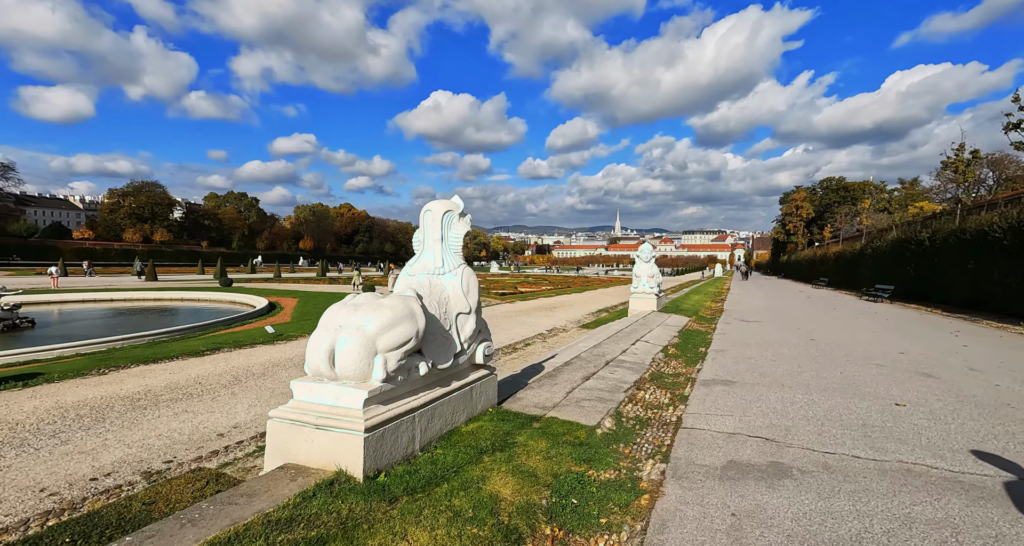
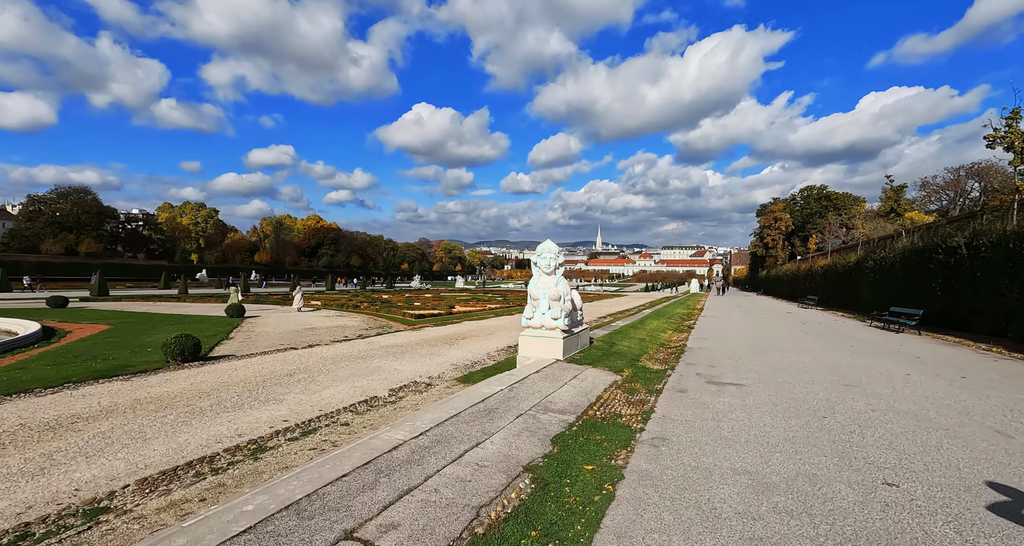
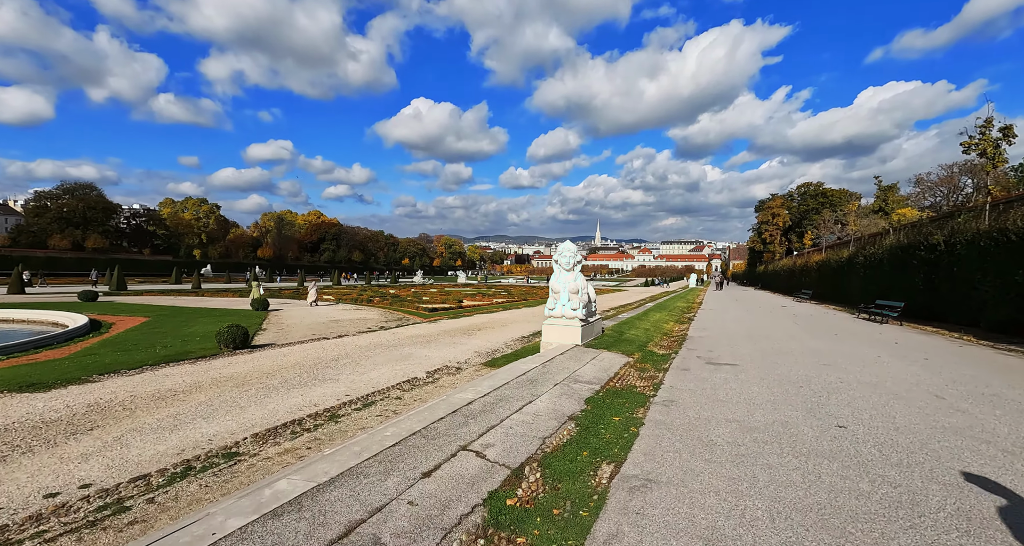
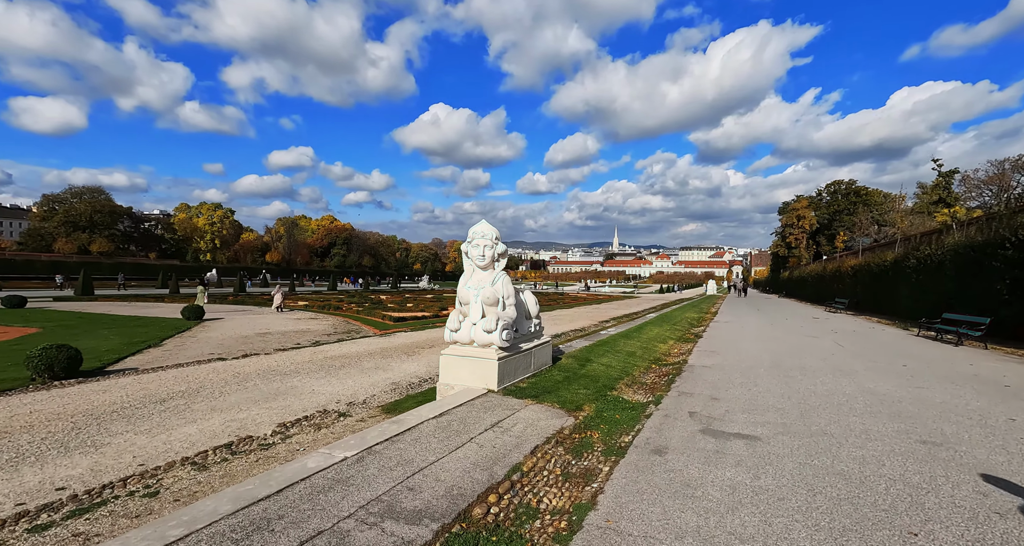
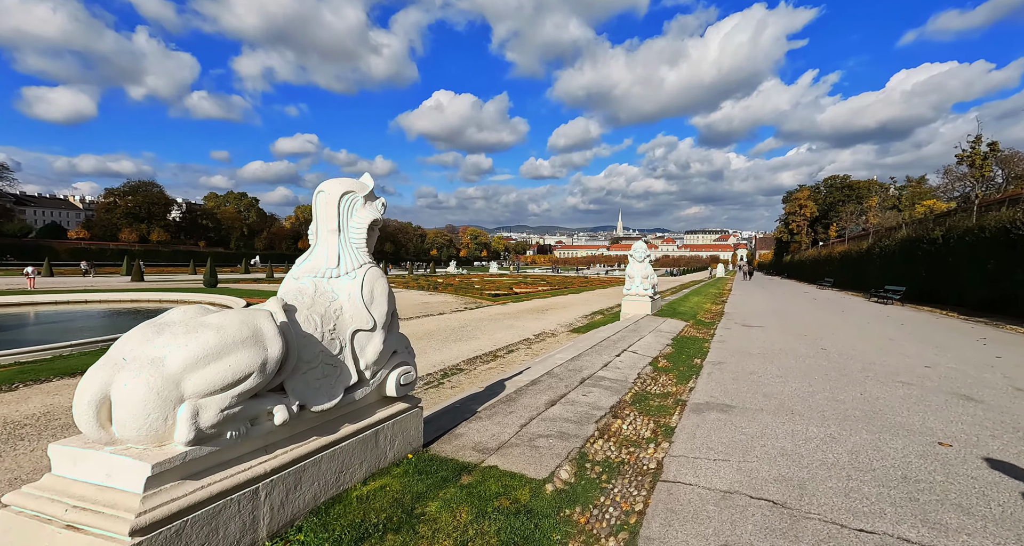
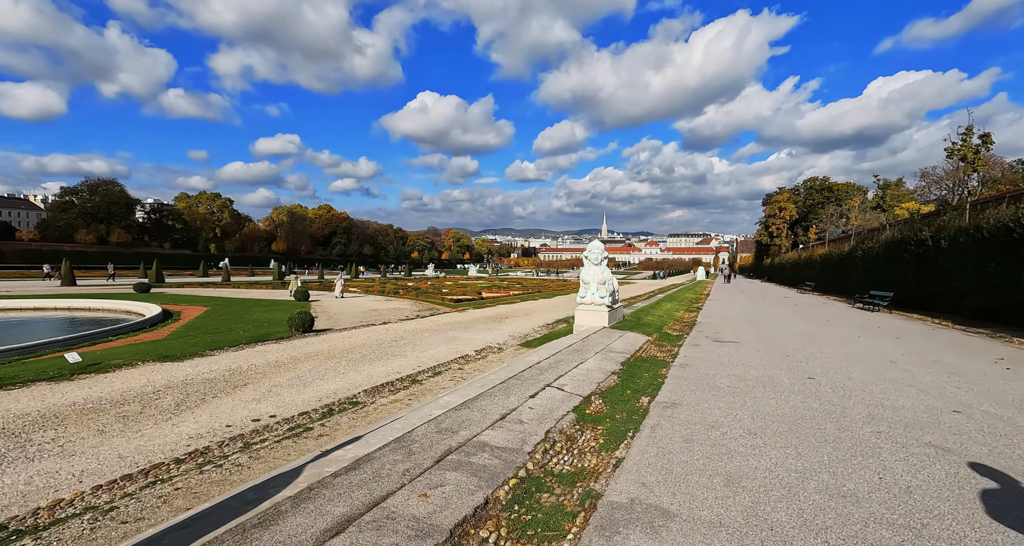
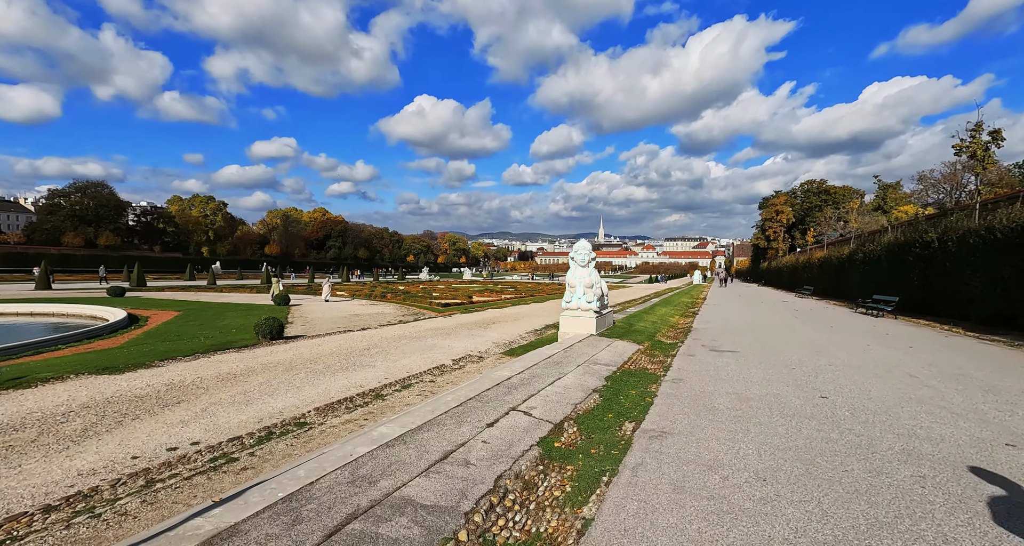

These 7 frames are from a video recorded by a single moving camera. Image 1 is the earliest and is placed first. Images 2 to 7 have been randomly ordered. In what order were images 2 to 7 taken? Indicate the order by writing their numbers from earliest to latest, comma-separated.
5, 6, 7, 3, 2, 4
